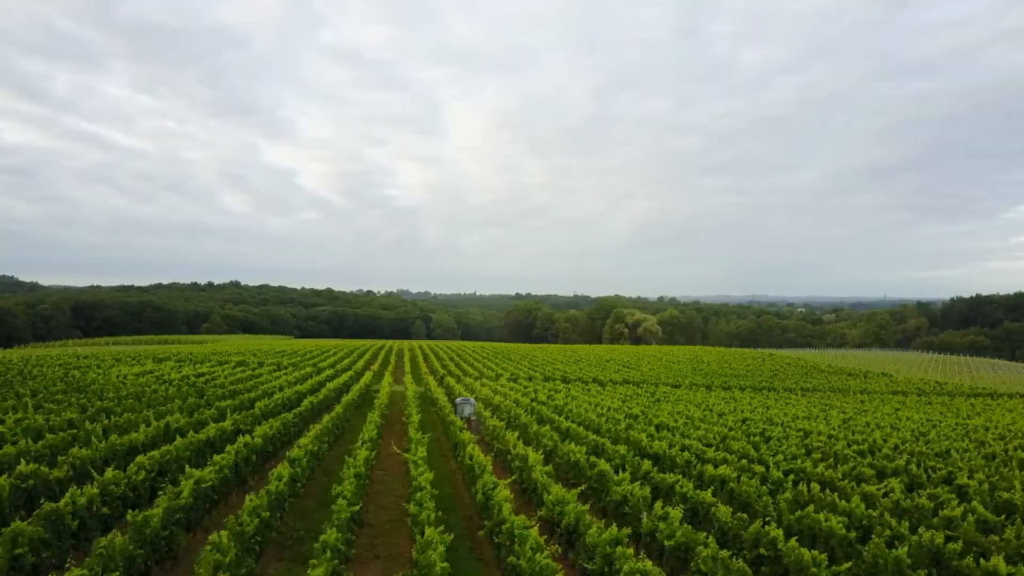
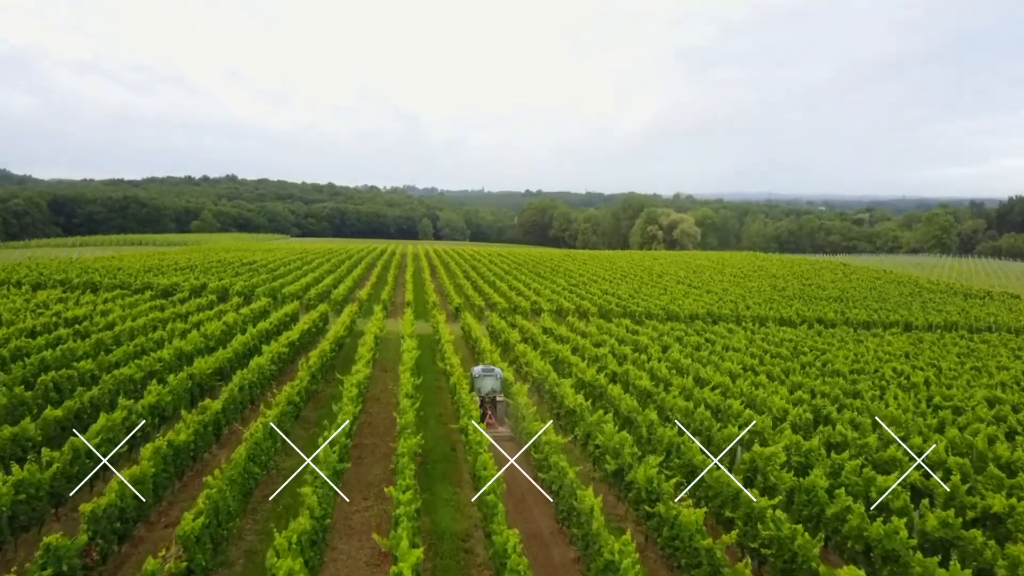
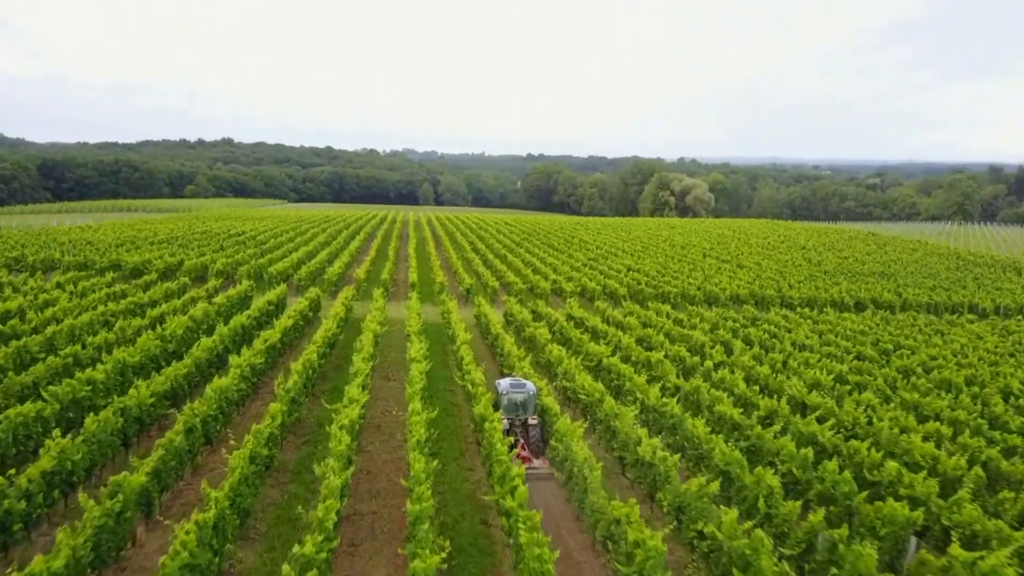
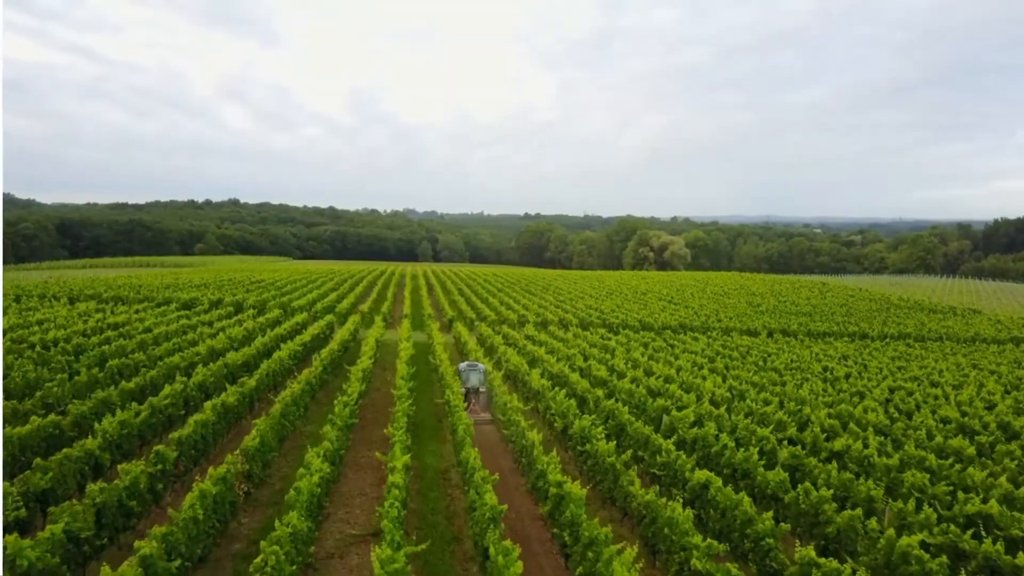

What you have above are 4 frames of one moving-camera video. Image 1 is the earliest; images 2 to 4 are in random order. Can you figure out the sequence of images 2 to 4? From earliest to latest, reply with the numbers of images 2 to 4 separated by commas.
4, 2, 3
